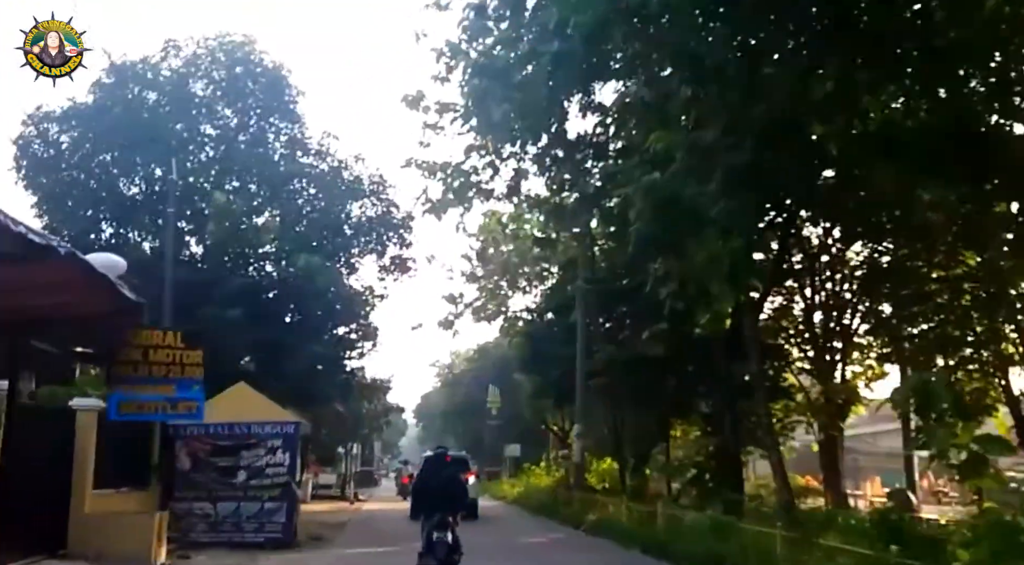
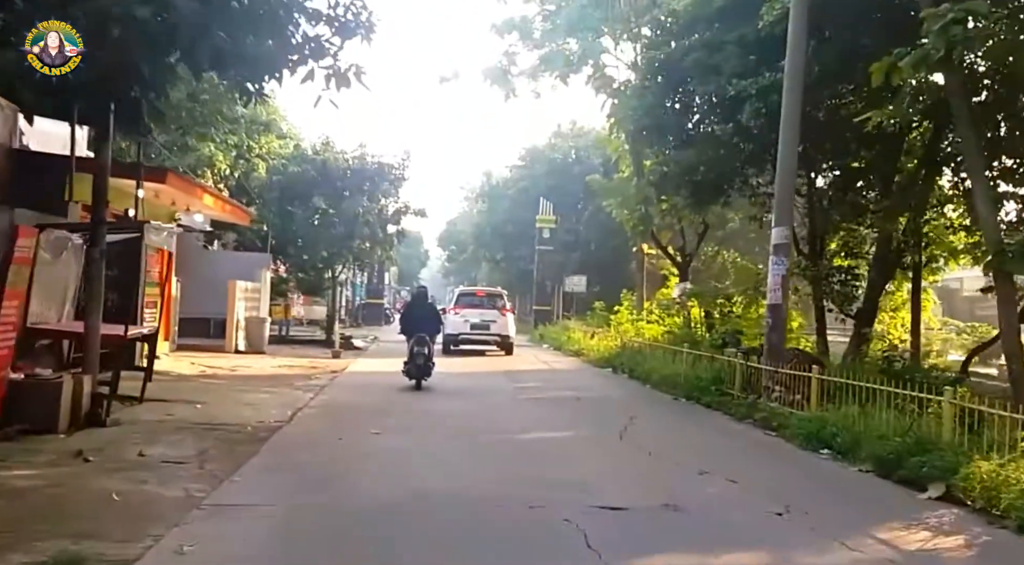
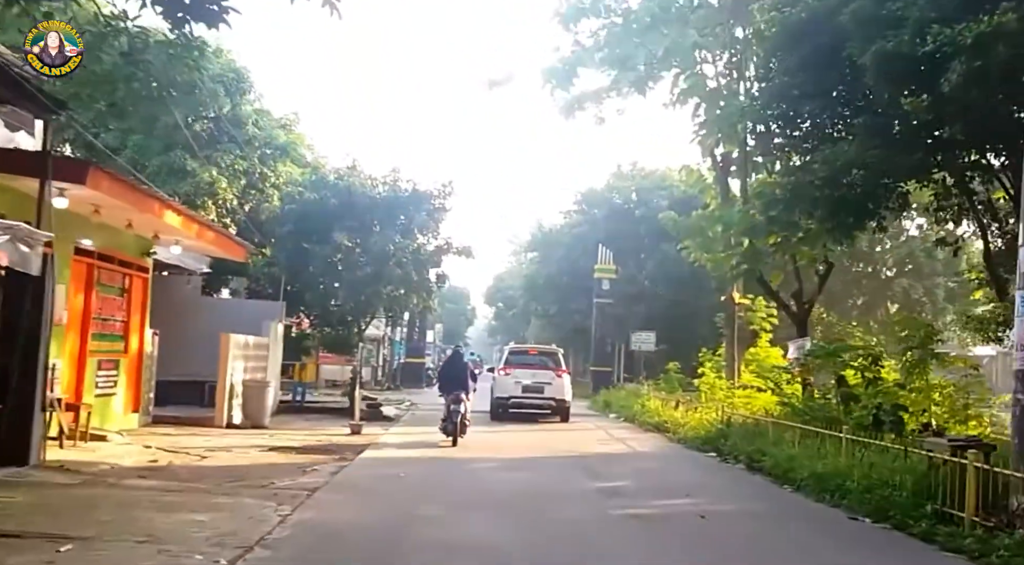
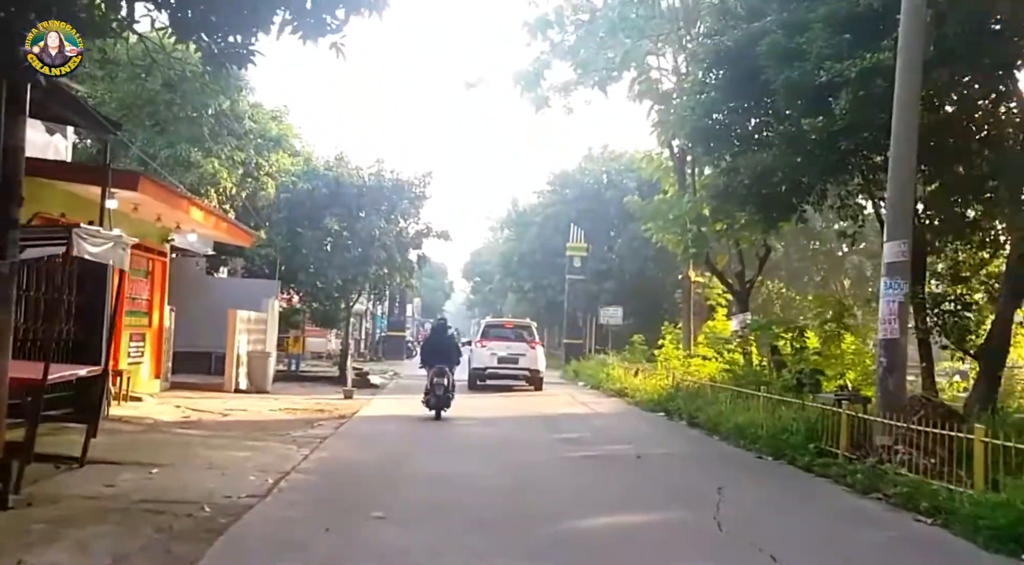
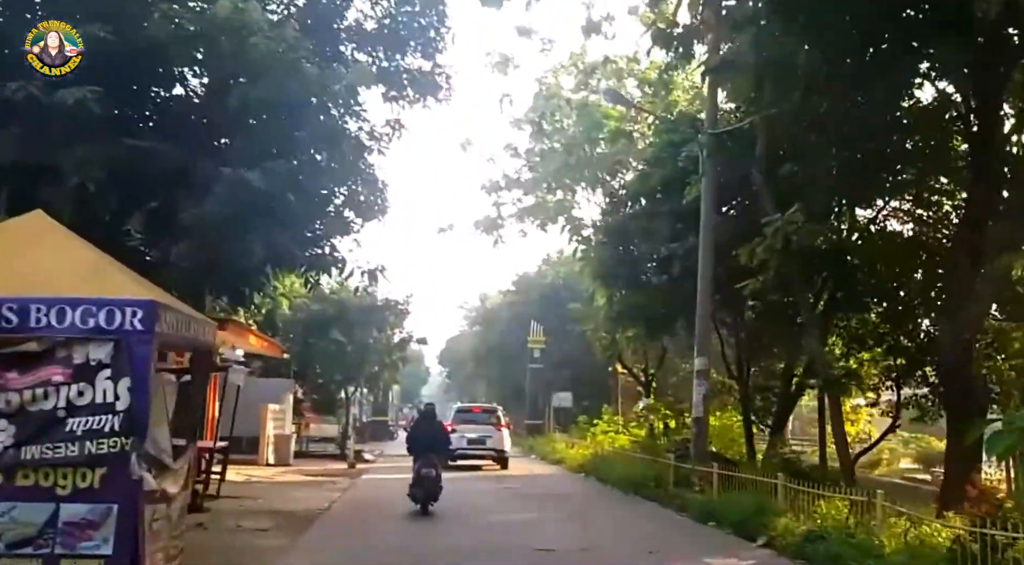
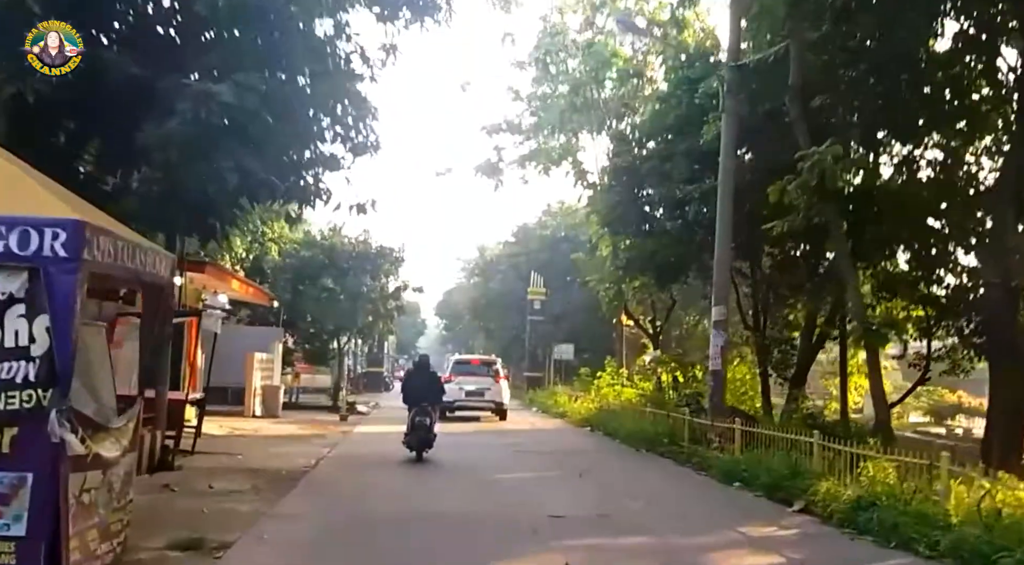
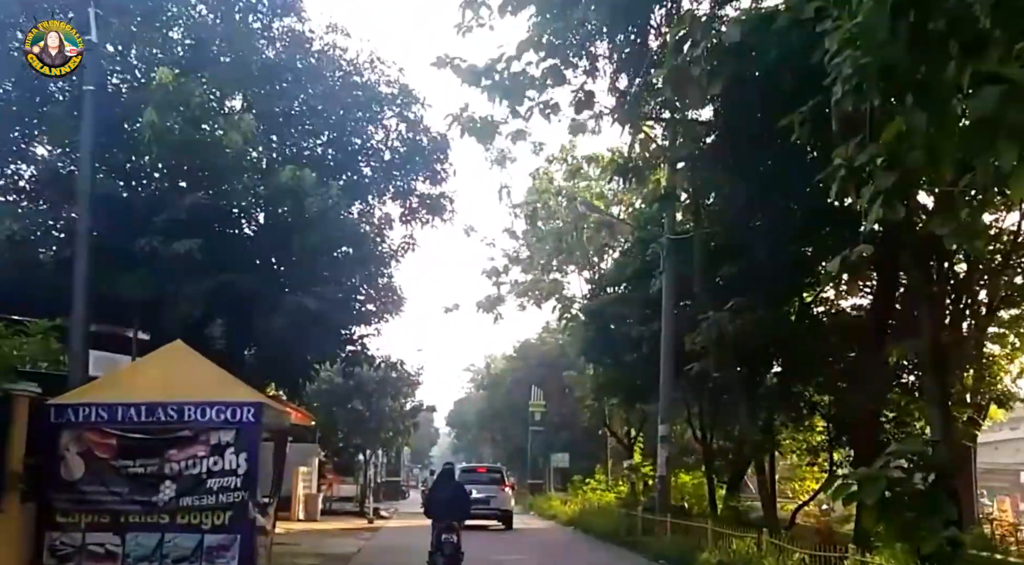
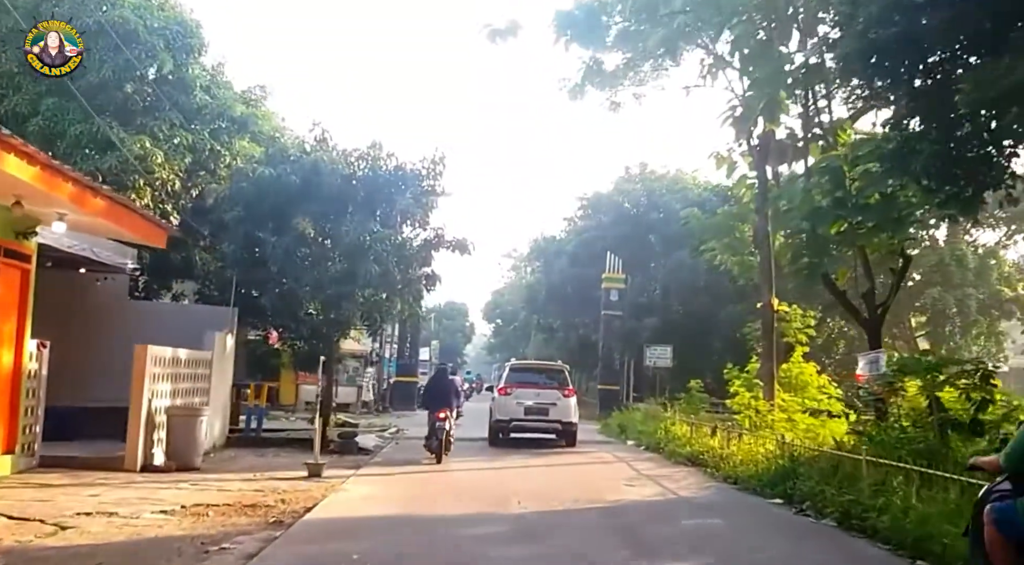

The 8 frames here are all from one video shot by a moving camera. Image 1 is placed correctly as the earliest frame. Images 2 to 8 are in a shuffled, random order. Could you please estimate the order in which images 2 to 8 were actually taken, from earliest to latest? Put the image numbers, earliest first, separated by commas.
7, 5, 6, 2, 4, 3, 8
